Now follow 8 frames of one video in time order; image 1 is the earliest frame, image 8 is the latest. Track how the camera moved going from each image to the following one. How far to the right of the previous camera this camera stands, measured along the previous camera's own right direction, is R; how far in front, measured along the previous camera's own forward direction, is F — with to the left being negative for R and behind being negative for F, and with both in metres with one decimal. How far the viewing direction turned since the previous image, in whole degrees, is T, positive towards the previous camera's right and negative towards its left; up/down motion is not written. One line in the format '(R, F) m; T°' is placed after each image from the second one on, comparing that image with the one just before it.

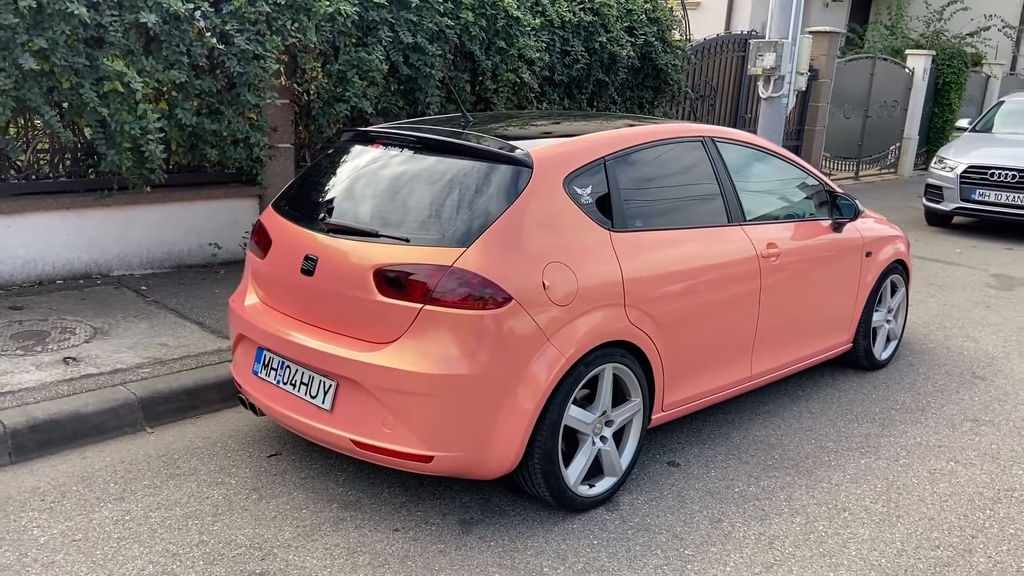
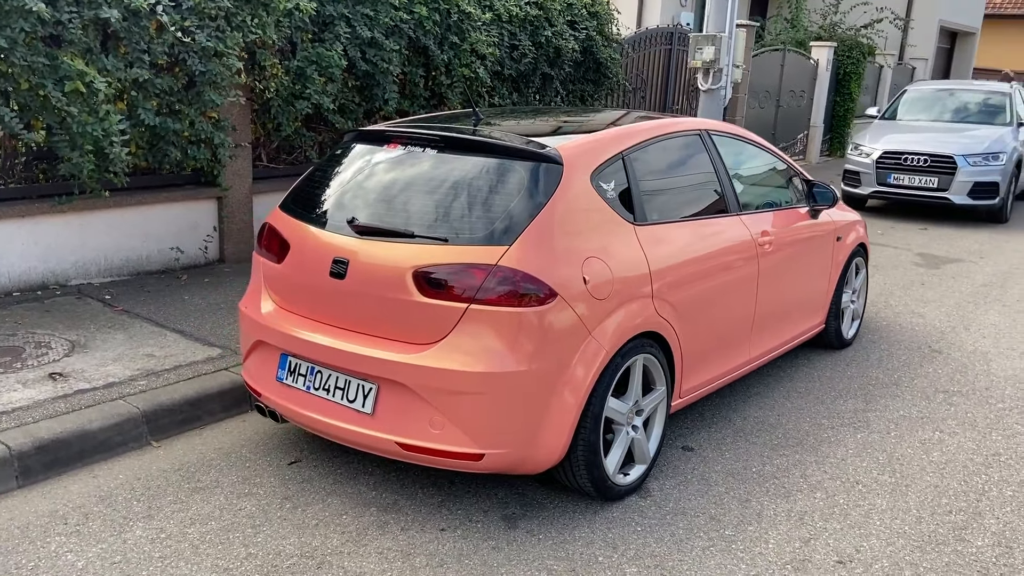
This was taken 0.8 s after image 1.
(-0.5, 0.0) m; +7°
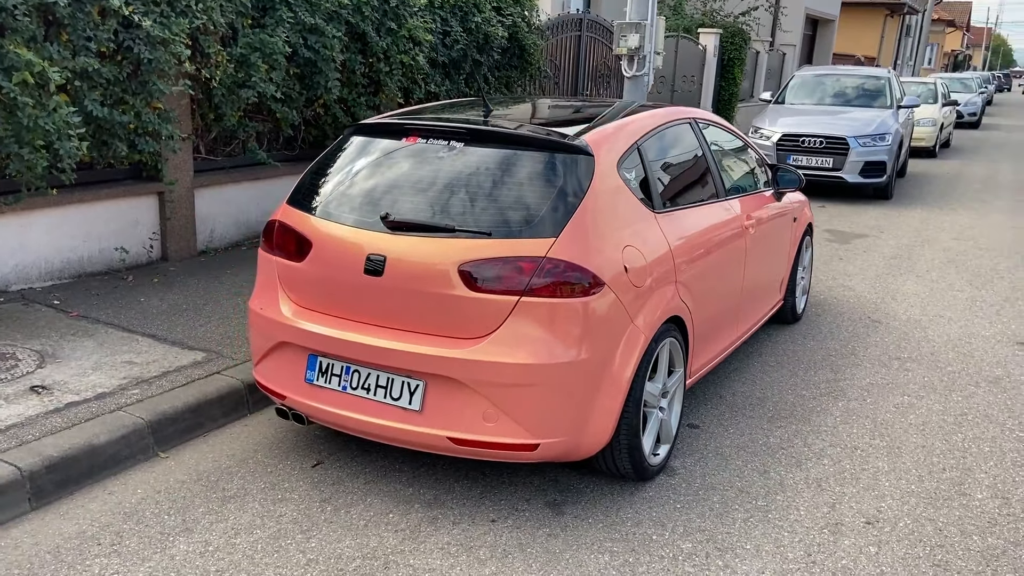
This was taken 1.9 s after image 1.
(-0.6, 0.0) m; +9°
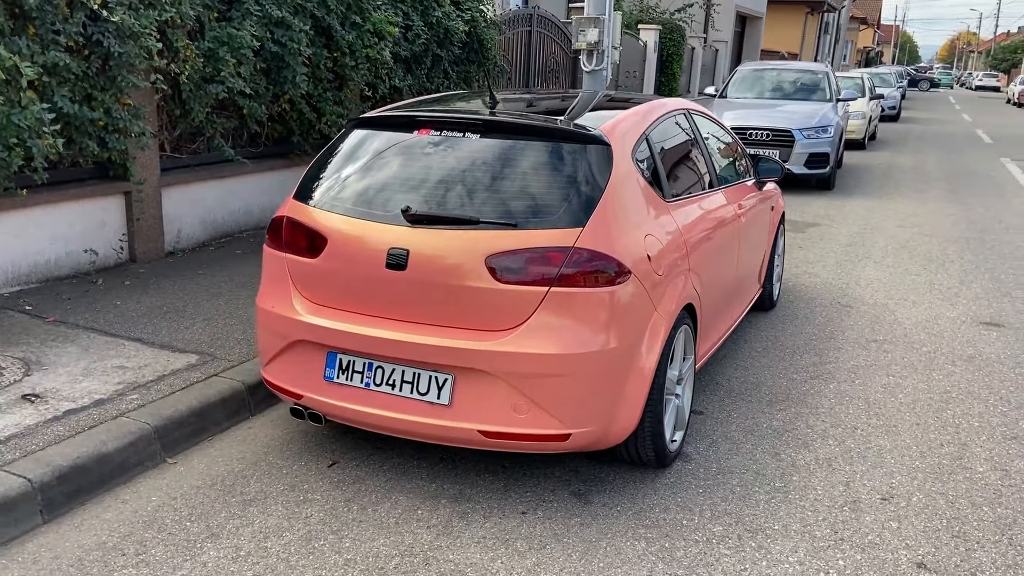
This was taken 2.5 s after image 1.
(-0.4, 0.0) m; +5°
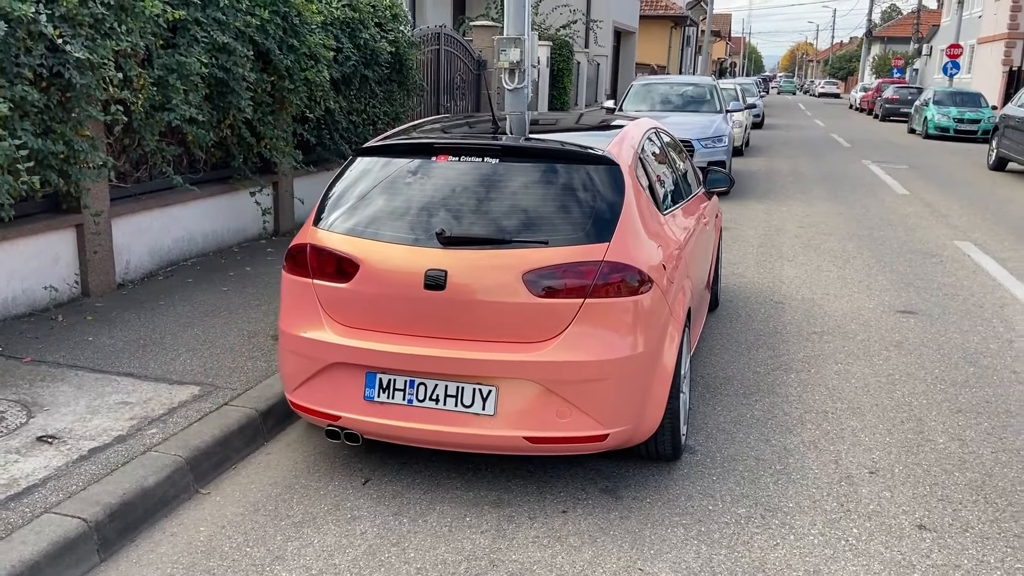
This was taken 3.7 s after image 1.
(-0.6, -0.2) m; +8°
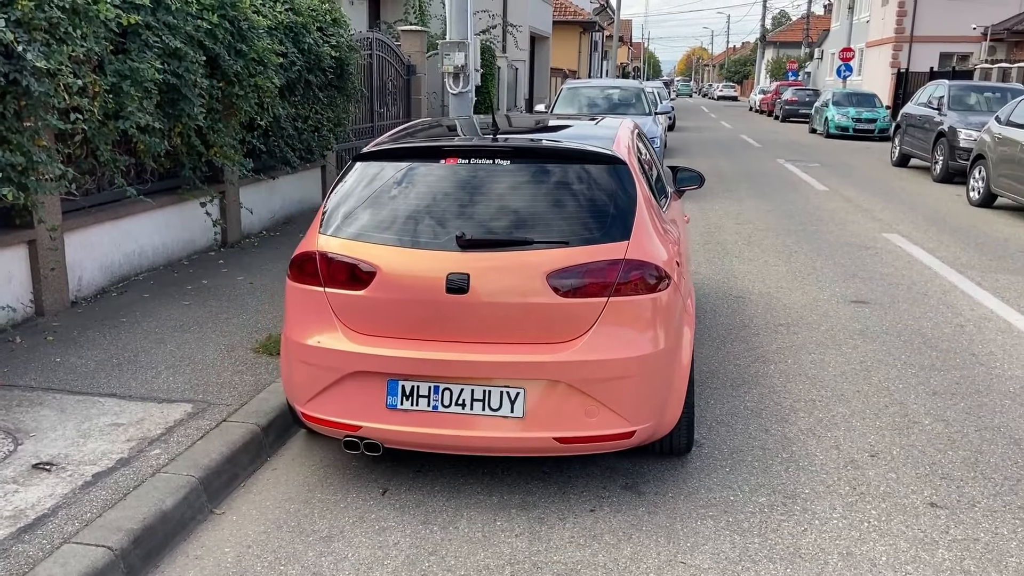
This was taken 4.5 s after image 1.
(-0.4, 0.0) m; +6°
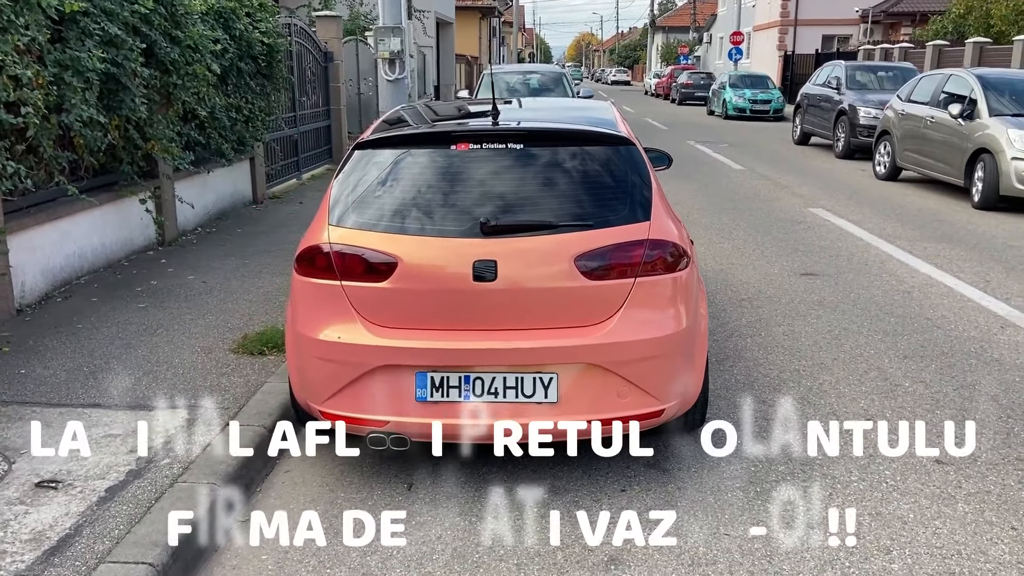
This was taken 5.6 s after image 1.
(-0.5, +0.1) m; +7°
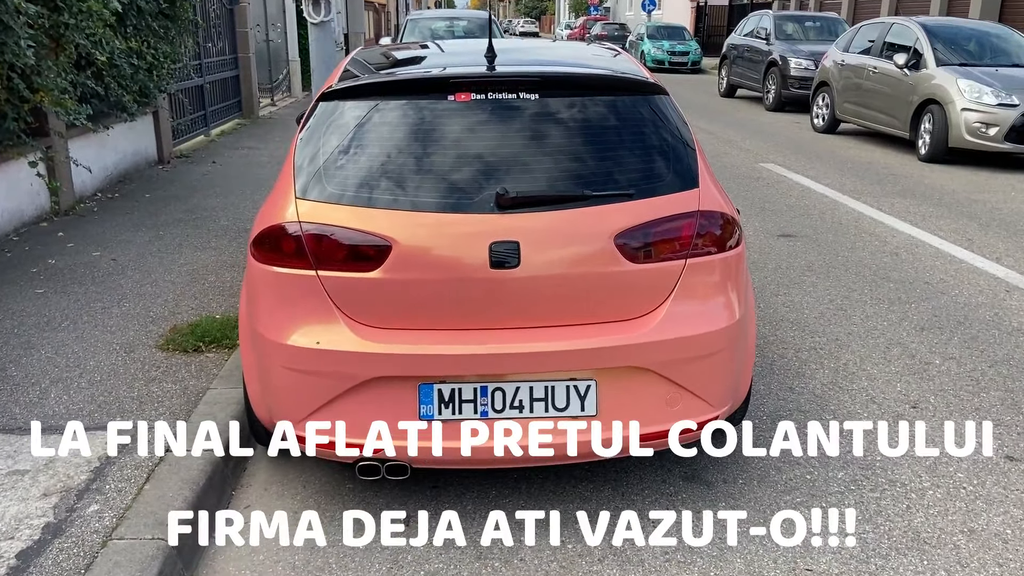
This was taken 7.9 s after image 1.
(-0.4, +0.7) m; +6°
